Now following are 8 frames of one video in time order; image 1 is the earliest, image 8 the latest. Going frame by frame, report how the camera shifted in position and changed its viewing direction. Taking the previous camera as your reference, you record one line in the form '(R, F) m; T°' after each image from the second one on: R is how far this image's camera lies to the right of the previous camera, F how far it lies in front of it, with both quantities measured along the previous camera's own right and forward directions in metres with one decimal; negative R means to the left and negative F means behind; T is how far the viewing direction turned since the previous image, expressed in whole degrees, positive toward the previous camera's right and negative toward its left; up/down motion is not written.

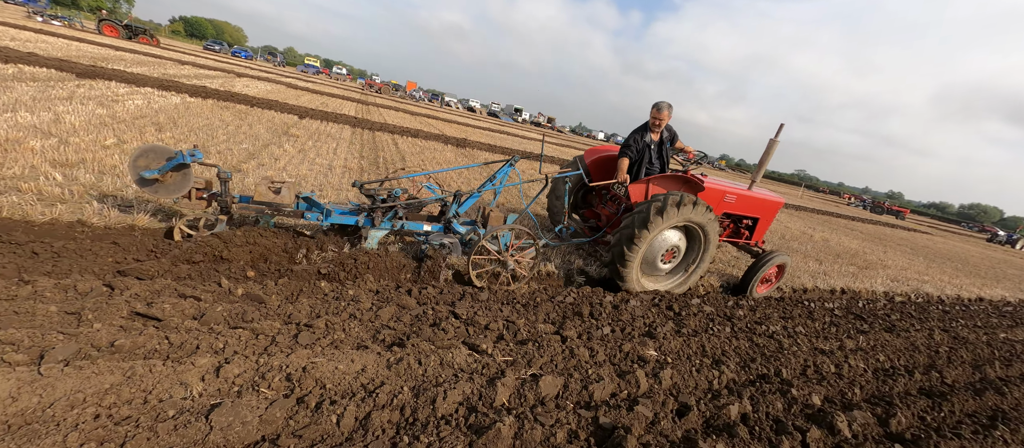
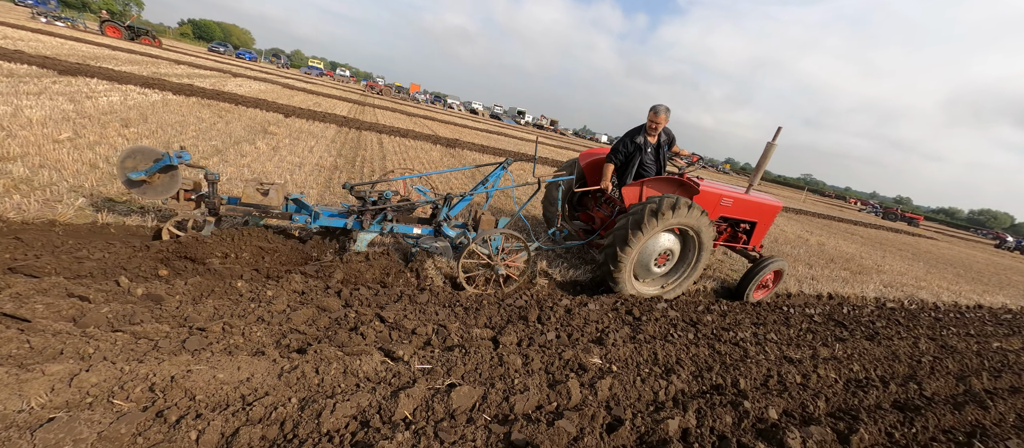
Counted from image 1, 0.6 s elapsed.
(+0.5, +0.2) m; -1°
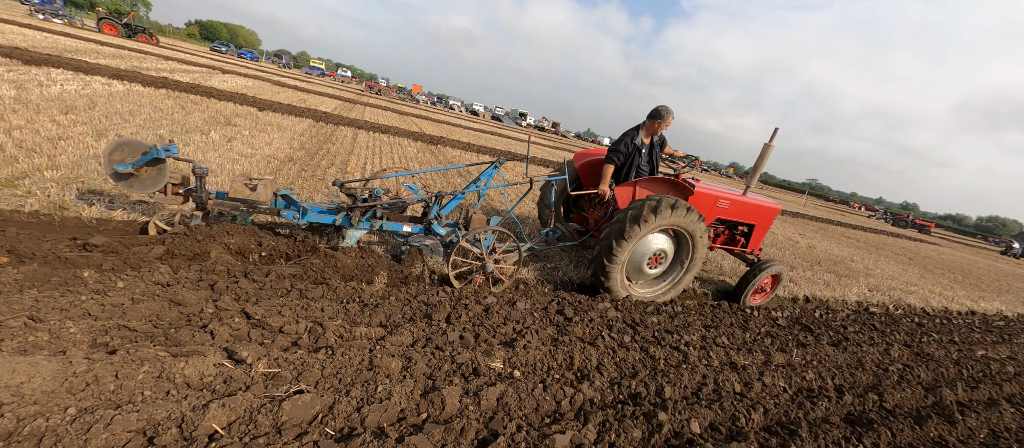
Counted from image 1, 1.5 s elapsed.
(+0.7, +0.3) m; 0°
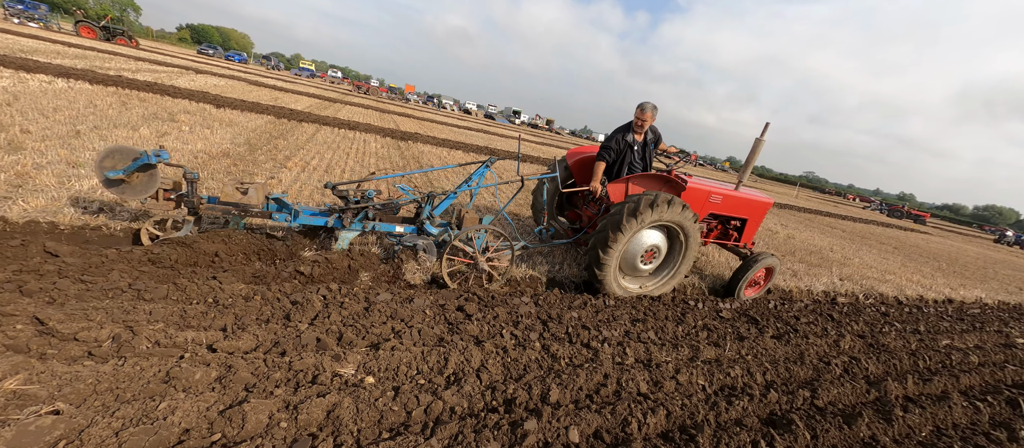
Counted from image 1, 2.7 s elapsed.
(+0.8, +0.3) m; 0°
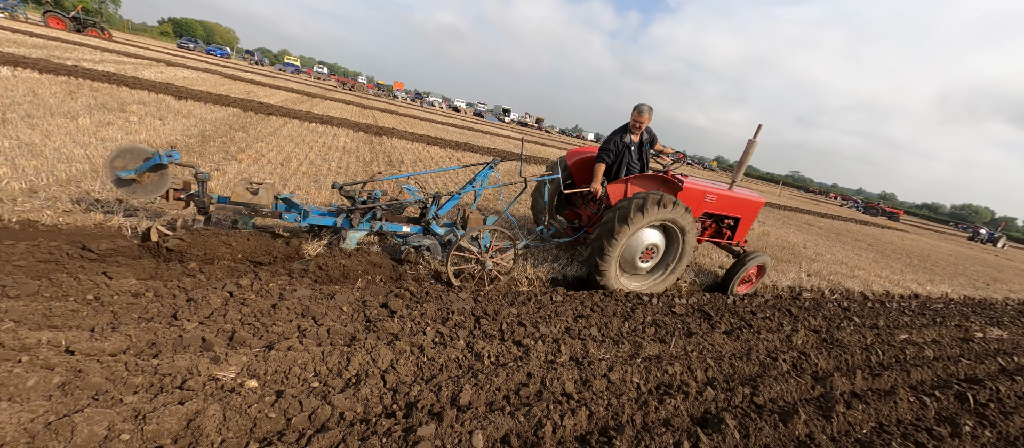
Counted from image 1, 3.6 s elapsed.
(+0.5, +0.2) m; +1°
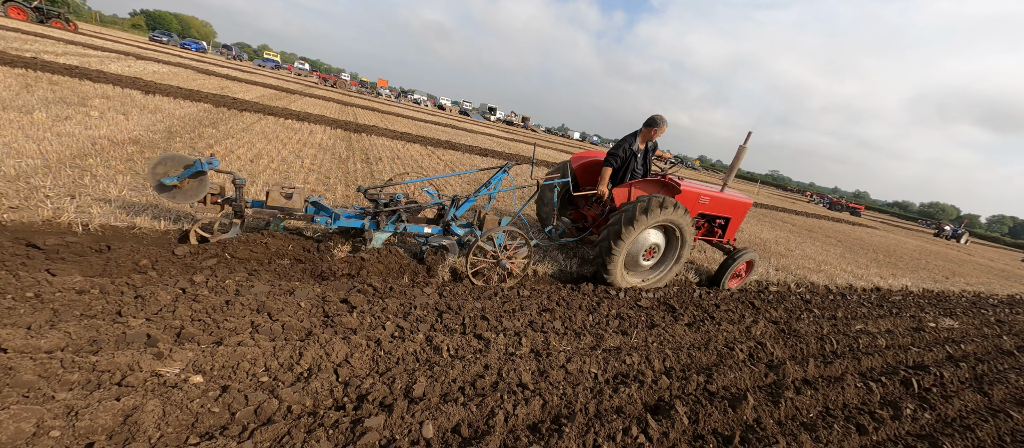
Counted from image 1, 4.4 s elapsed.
(+0.2, 0.0) m; +2°
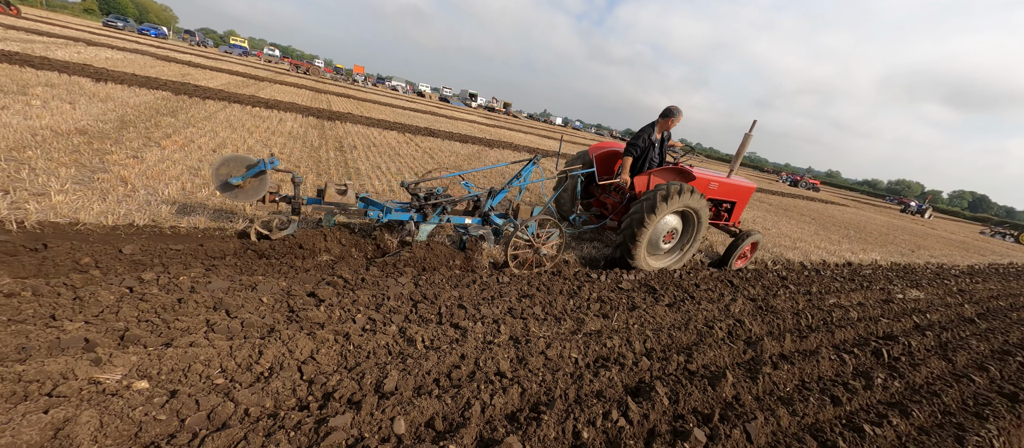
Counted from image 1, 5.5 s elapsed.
(+0.1, +0.1) m; +2°
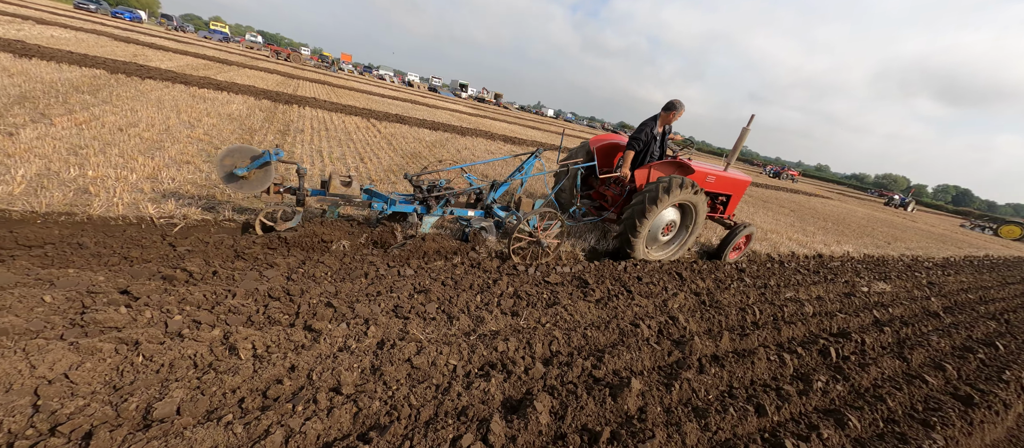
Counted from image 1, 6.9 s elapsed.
(+0.7, +0.4) m; +1°
